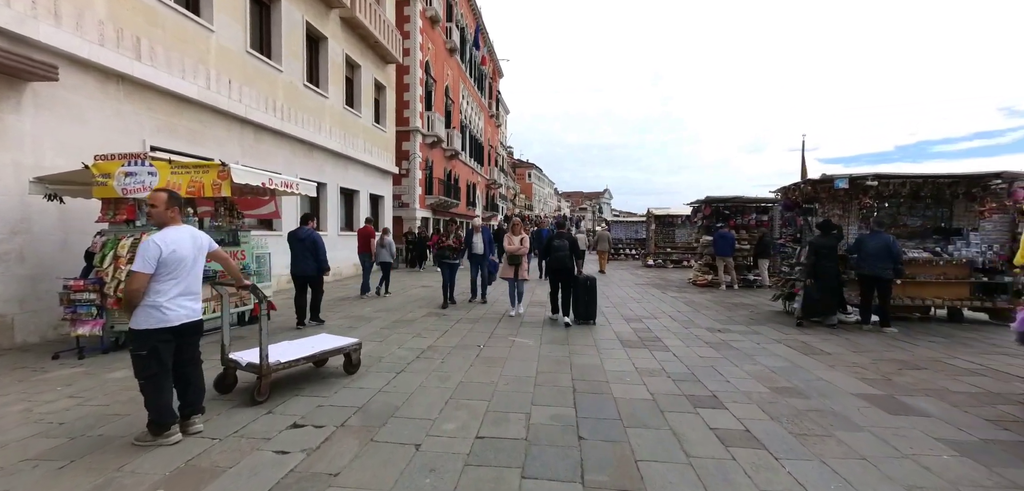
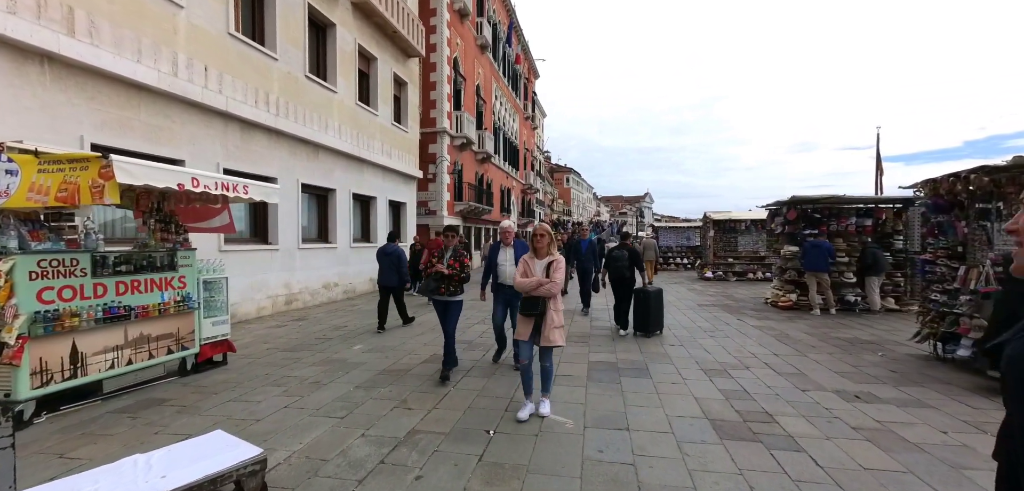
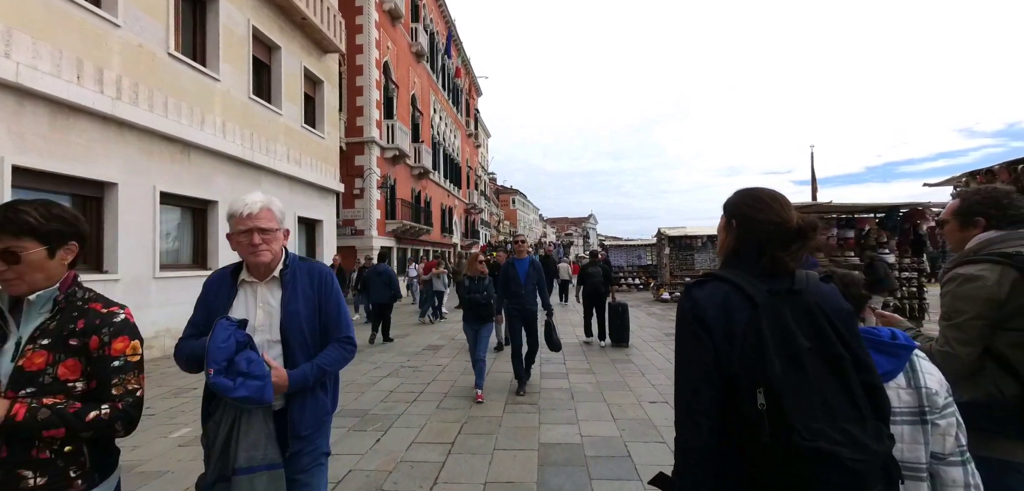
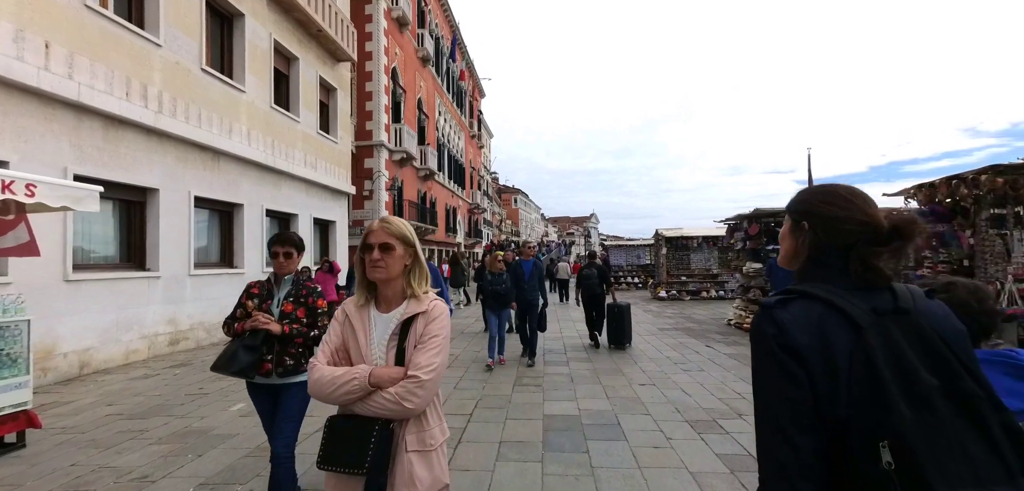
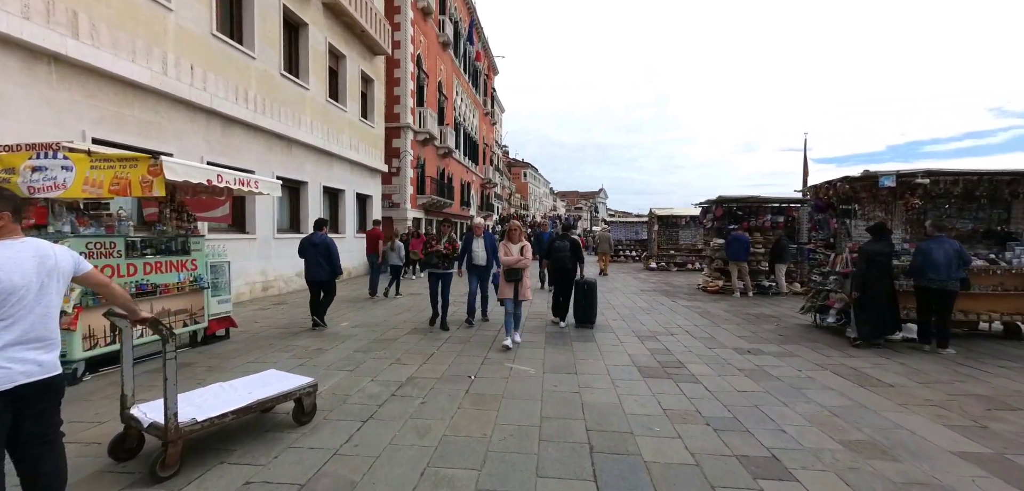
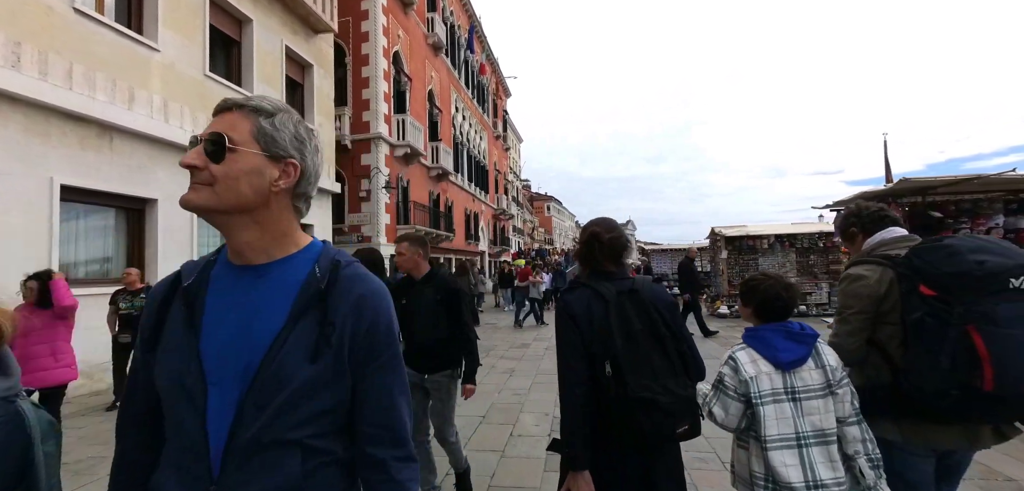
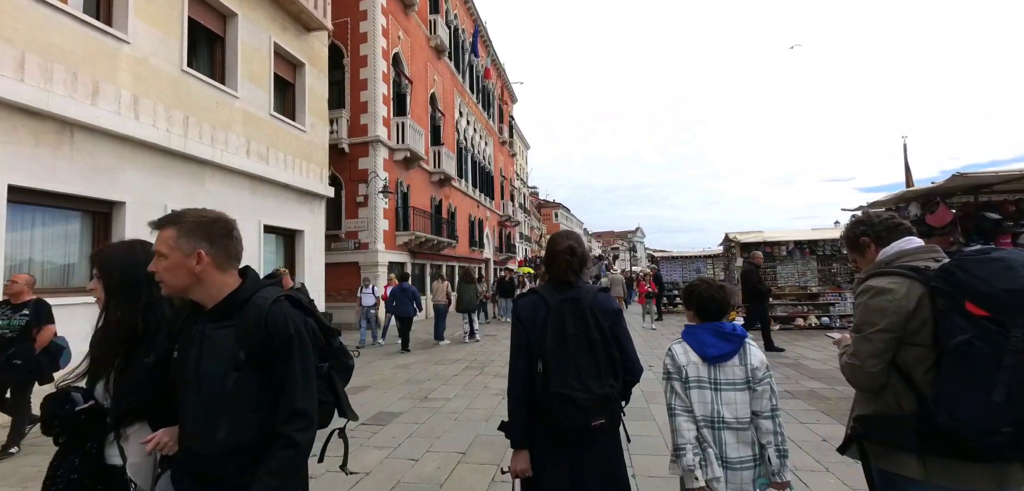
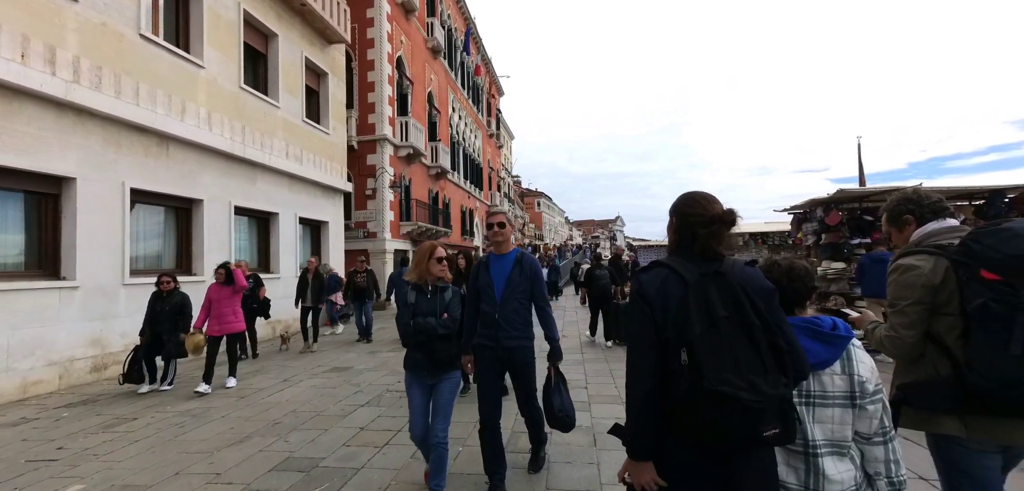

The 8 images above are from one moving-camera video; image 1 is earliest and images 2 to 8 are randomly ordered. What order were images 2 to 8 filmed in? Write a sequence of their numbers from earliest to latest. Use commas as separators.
5, 2, 4, 3, 8, 6, 7
